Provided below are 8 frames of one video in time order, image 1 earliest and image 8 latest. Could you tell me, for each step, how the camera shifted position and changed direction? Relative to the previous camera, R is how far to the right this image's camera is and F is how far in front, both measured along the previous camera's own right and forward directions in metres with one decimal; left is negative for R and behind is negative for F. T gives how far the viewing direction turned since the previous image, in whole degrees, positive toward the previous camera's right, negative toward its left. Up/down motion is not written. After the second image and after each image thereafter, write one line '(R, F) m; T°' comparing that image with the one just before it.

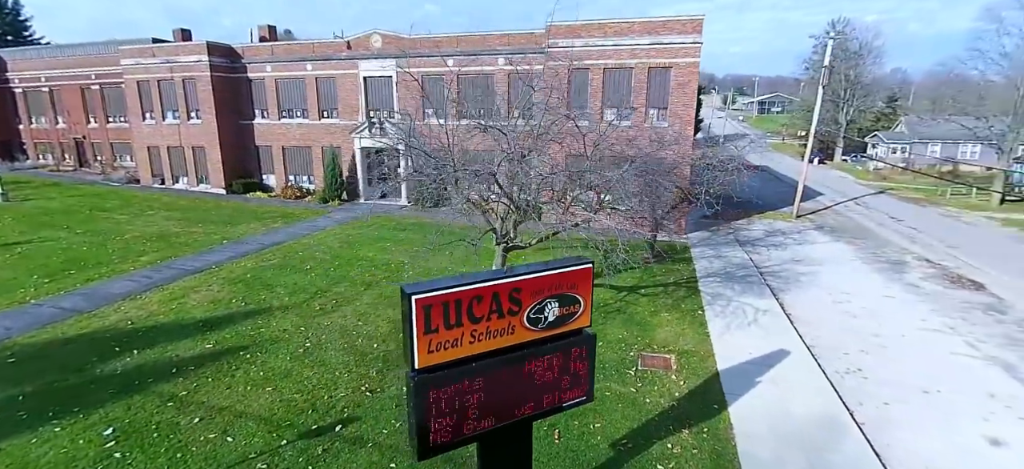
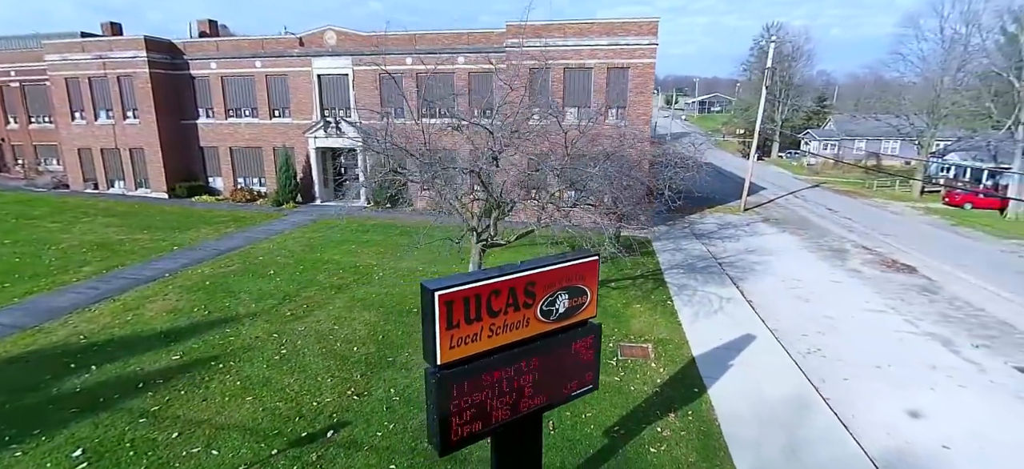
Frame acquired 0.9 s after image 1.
(-0.5, 0.0) m; +6°
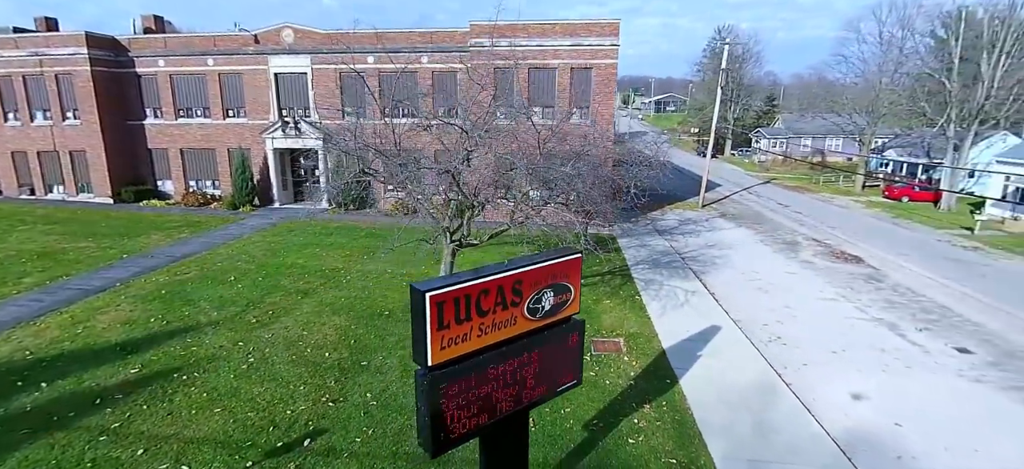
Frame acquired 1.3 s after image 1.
(-0.2, 0.0) m; +4°
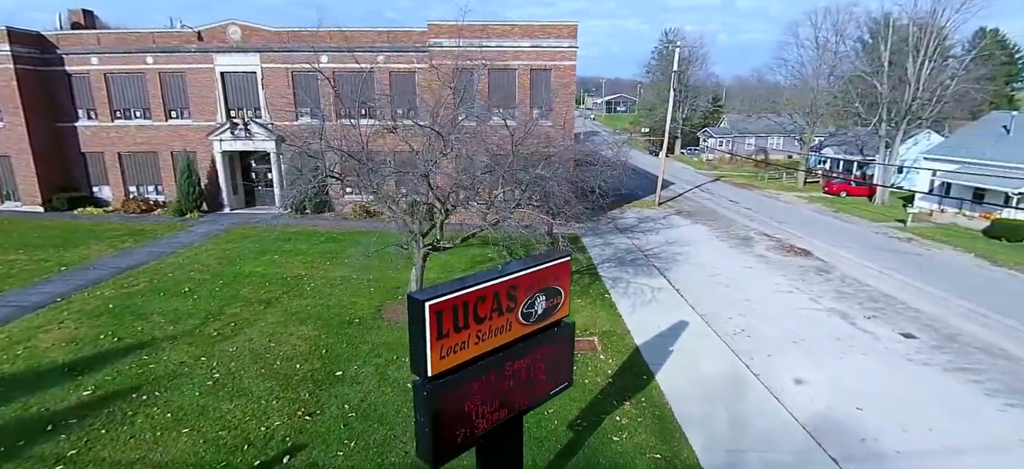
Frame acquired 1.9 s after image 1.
(-0.3, 0.0) m; +5°
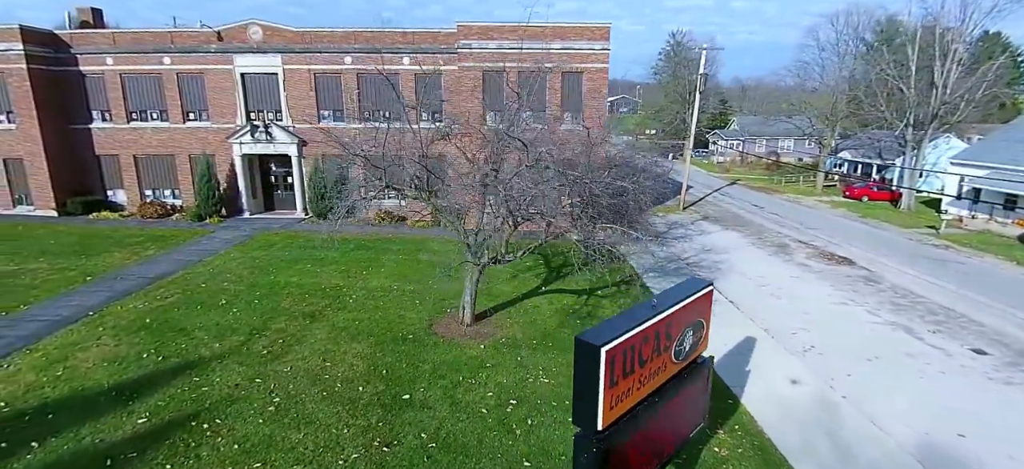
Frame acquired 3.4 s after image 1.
(-1.2, +0.4) m; 0°
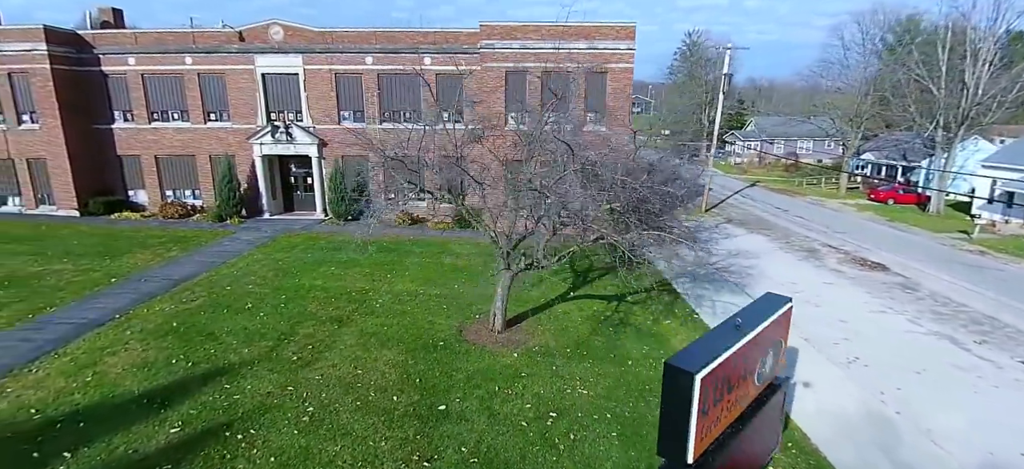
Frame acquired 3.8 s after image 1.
(-0.4, +0.2) m; -1°
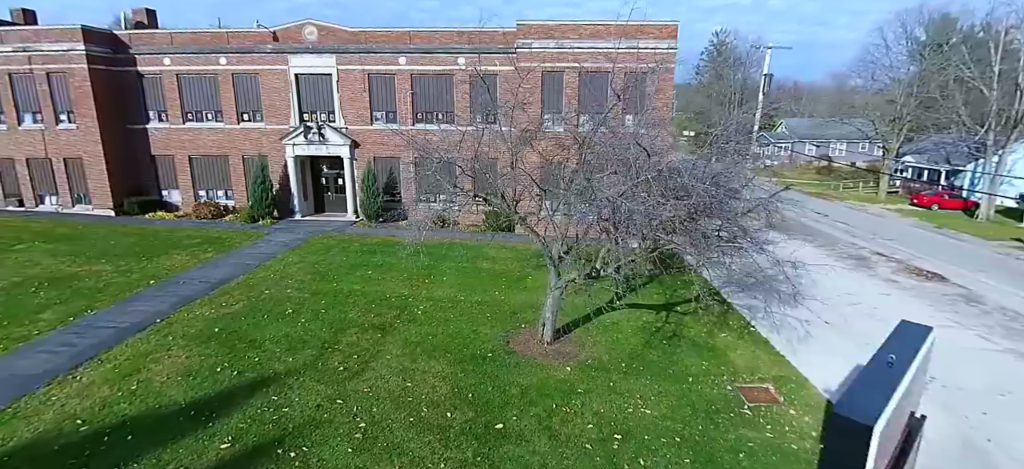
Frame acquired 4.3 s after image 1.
(-0.6, +0.4) m; -2°
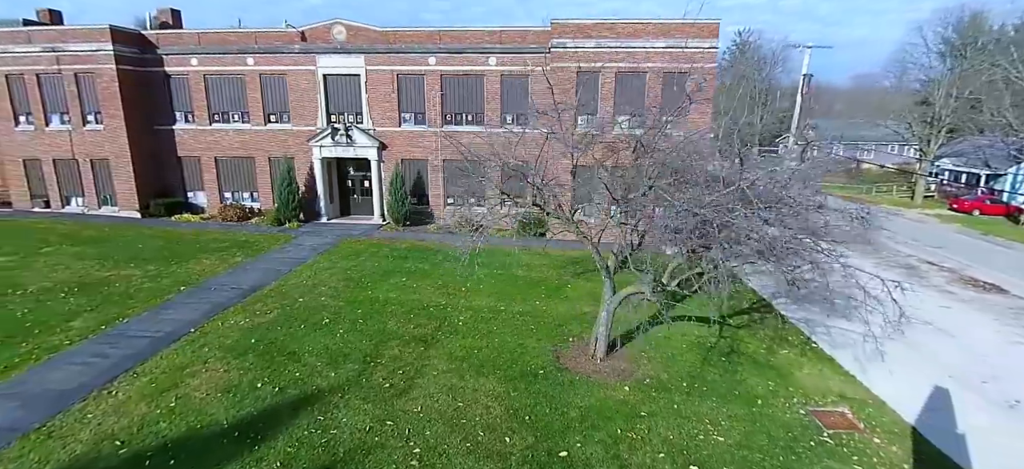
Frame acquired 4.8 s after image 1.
(-0.7, +0.4) m; -1°
